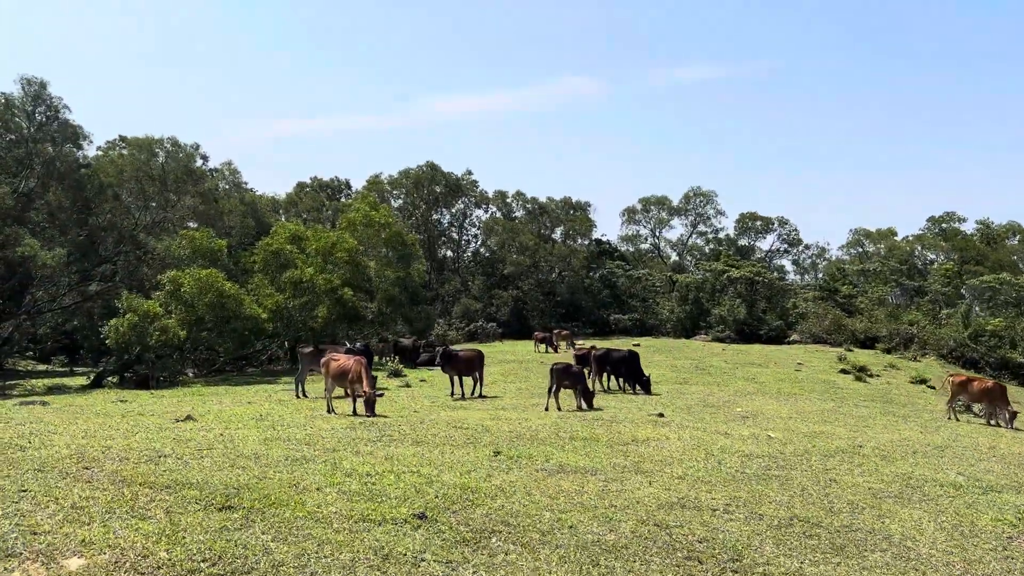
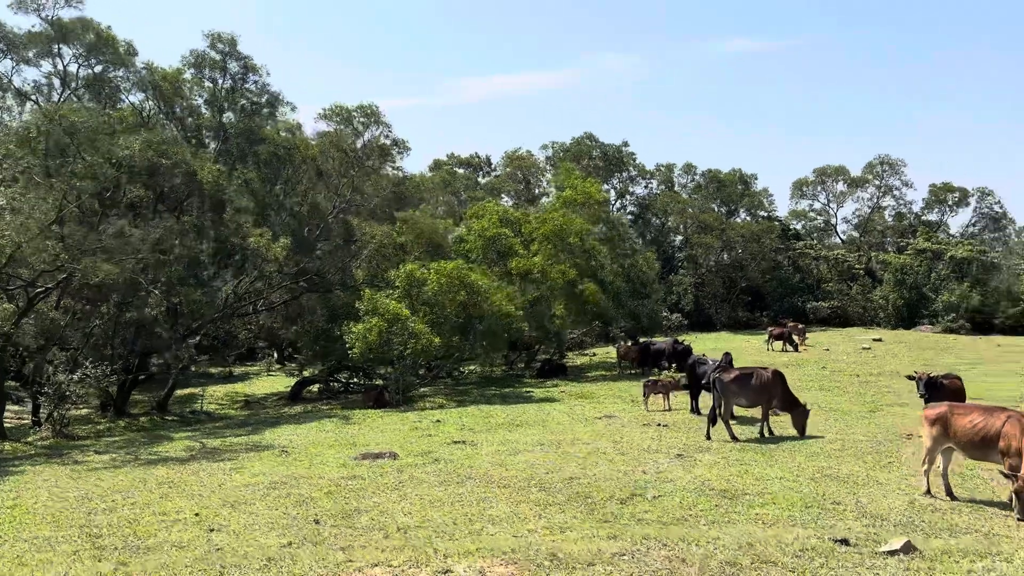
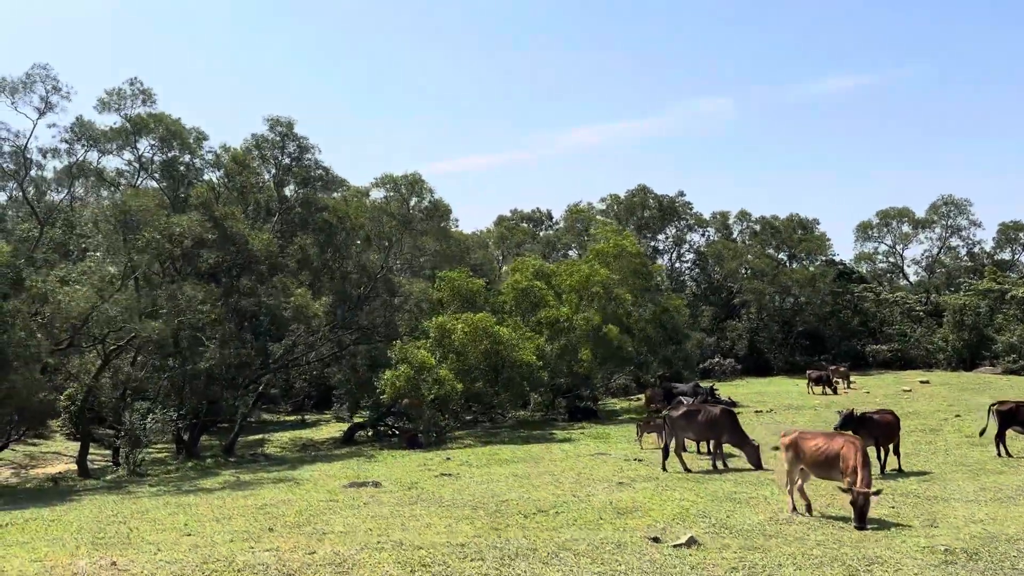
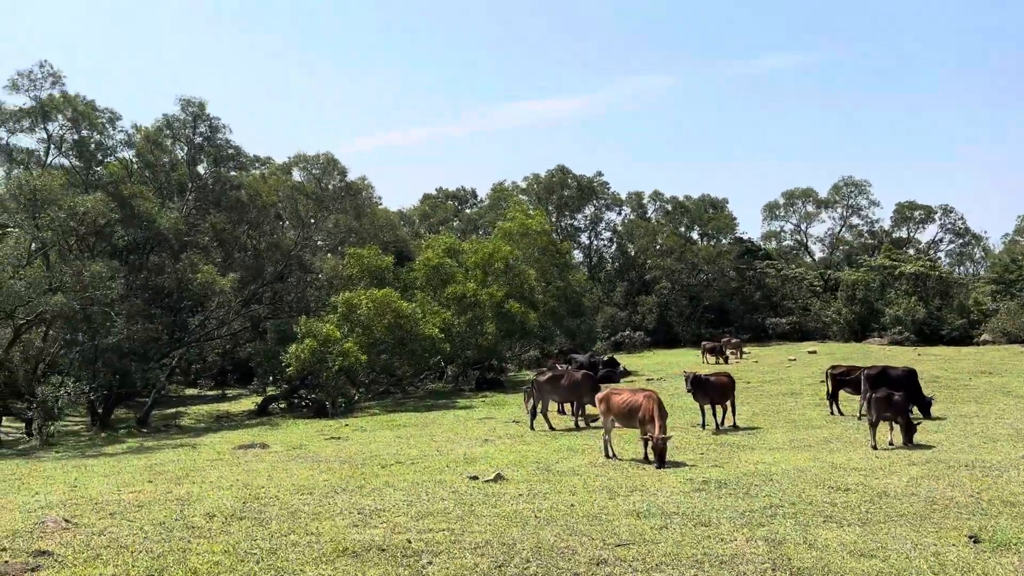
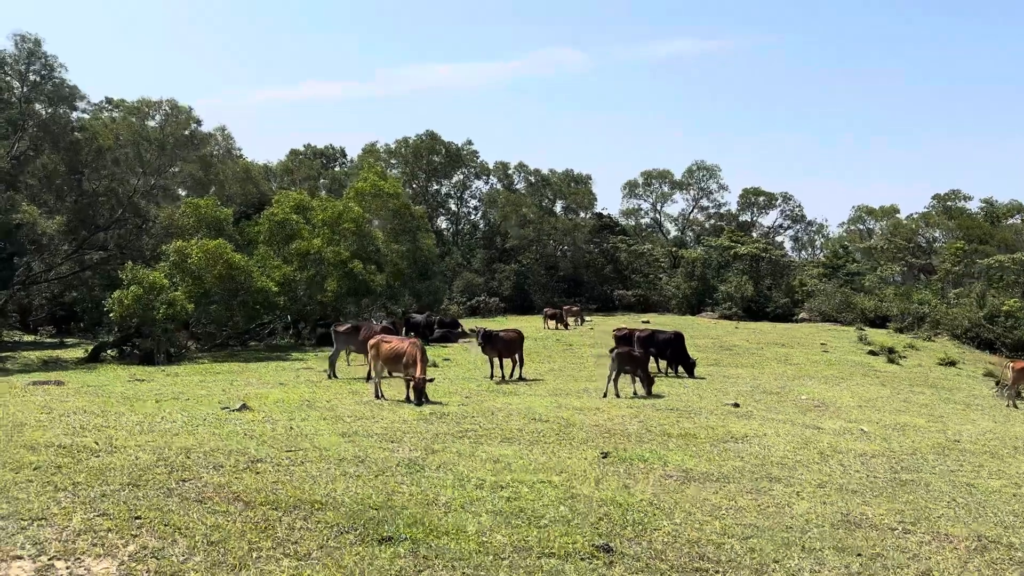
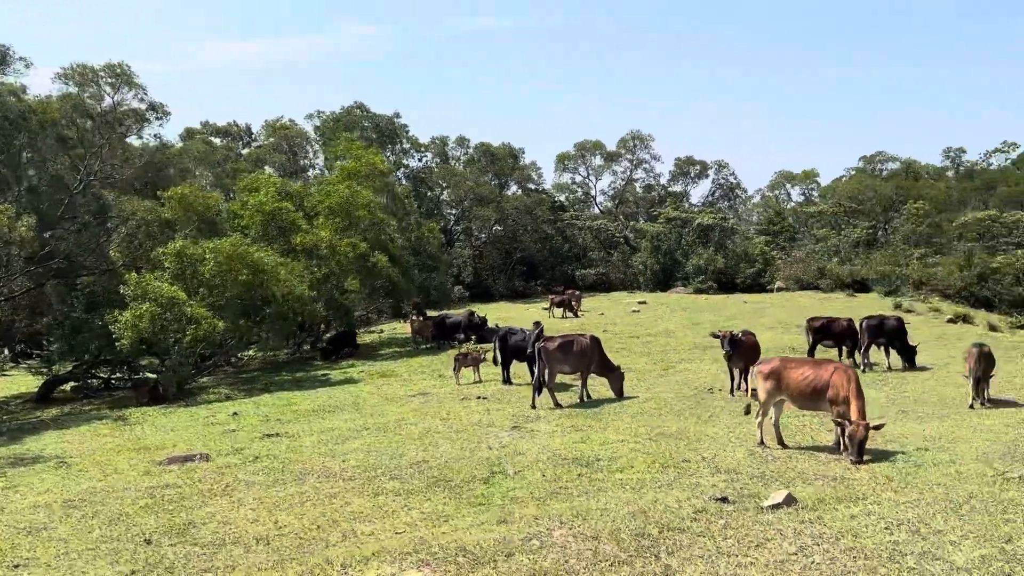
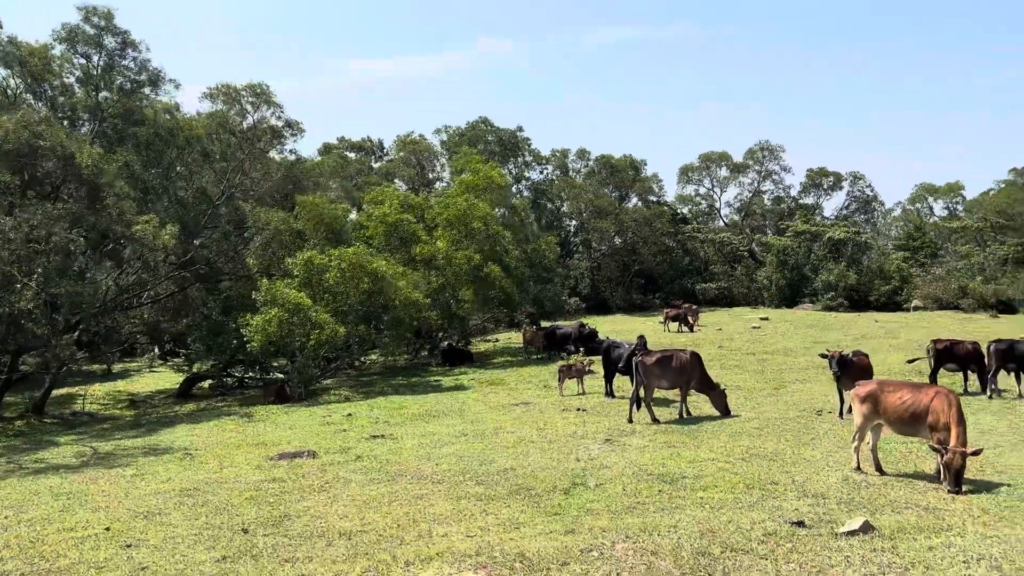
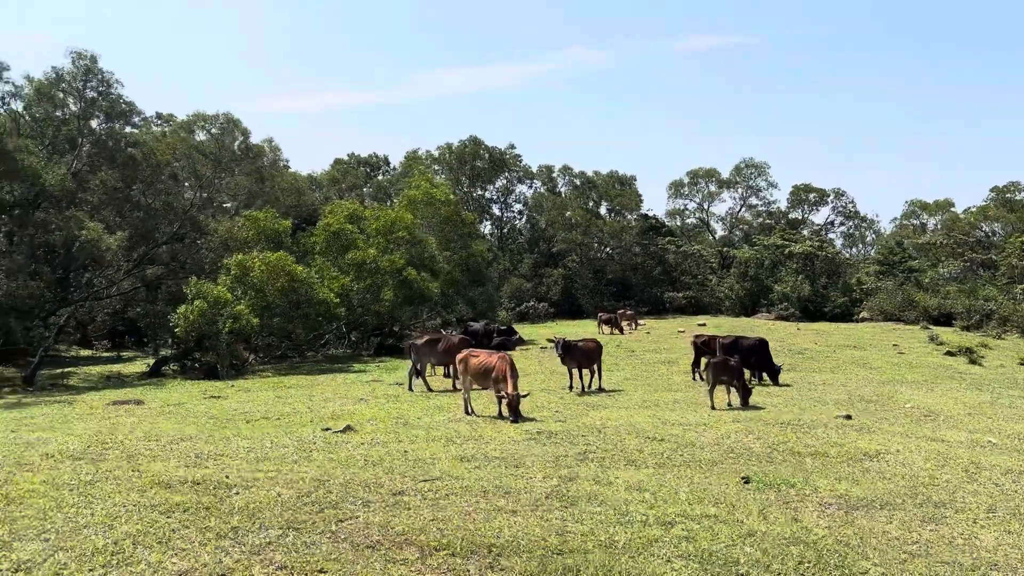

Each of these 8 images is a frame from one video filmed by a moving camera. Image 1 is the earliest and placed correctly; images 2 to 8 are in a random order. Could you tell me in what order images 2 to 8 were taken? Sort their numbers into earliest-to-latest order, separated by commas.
5, 8, 4, 3, 2, 7, 6
